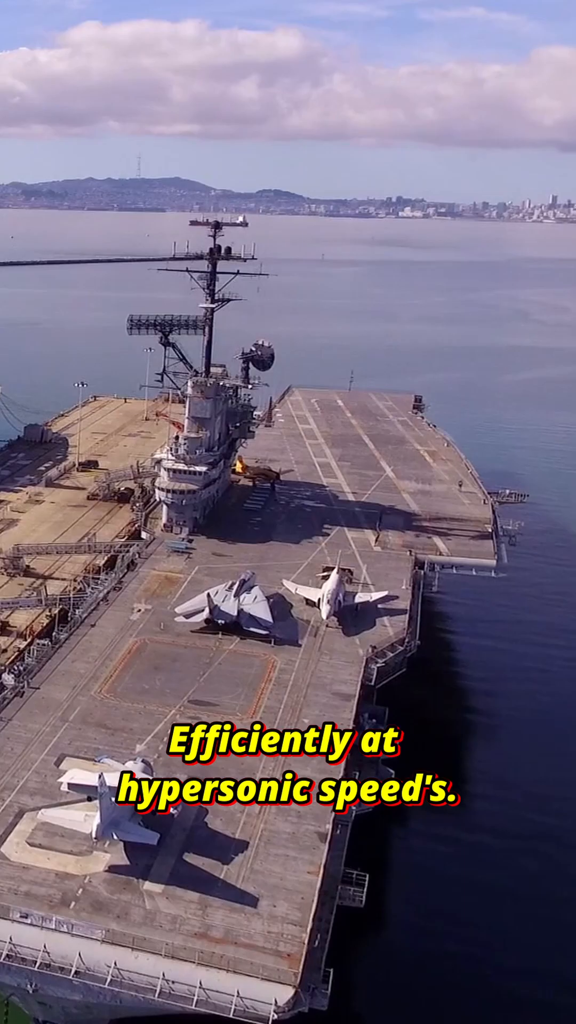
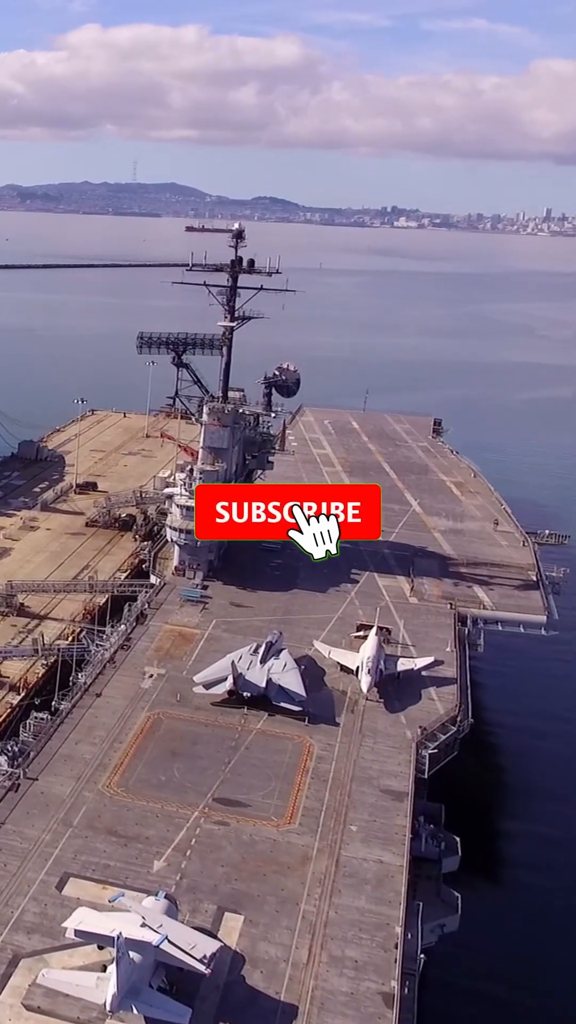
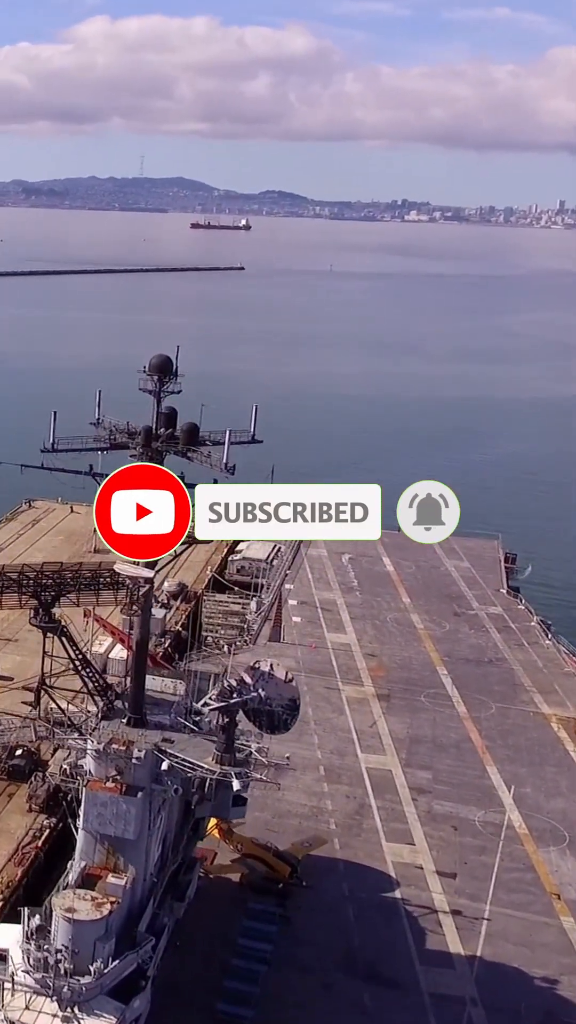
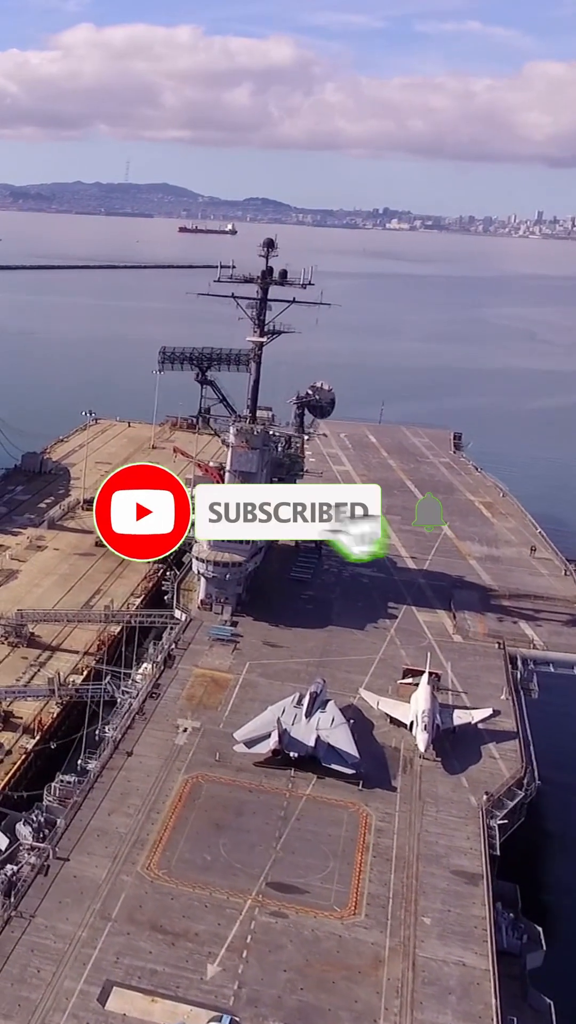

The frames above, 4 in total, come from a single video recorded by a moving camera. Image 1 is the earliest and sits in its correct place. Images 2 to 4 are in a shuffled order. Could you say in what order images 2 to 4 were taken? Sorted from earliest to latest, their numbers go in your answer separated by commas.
2, 4, 3
